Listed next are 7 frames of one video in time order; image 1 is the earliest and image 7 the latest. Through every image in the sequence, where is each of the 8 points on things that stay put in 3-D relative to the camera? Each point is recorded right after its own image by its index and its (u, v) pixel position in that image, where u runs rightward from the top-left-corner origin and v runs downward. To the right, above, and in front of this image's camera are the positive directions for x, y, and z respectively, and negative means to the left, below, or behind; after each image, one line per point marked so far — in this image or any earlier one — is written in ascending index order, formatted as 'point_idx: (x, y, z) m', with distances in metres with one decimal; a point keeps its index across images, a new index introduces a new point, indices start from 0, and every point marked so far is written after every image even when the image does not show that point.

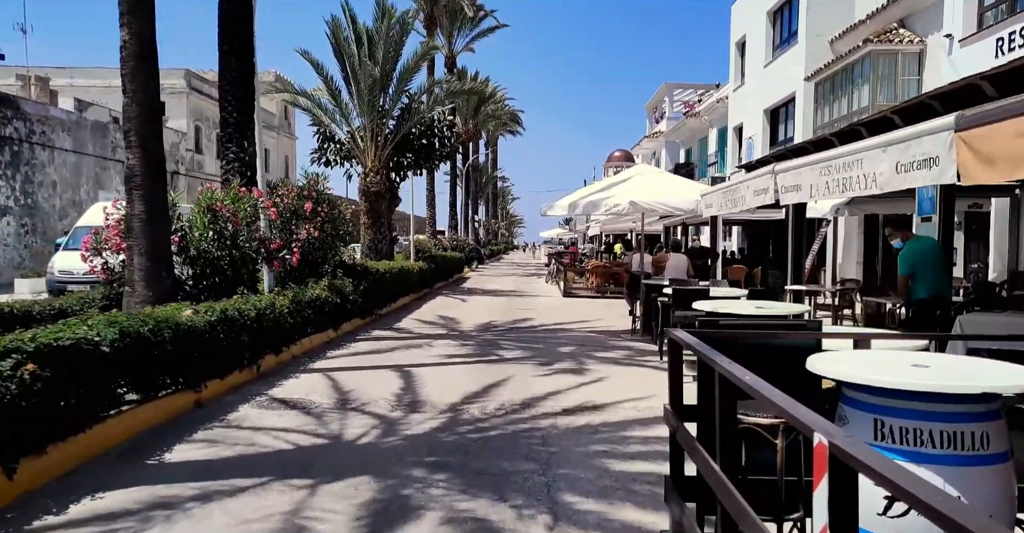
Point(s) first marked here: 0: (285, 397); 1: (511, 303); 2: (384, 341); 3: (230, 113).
0: (-2.3, -1.3, +7.4) m
1: (0.0, -1.0, +18.7) m
2: (-2.0, -1.2, +11.5) m
3: (-4.2, +2.3, +10.7) m
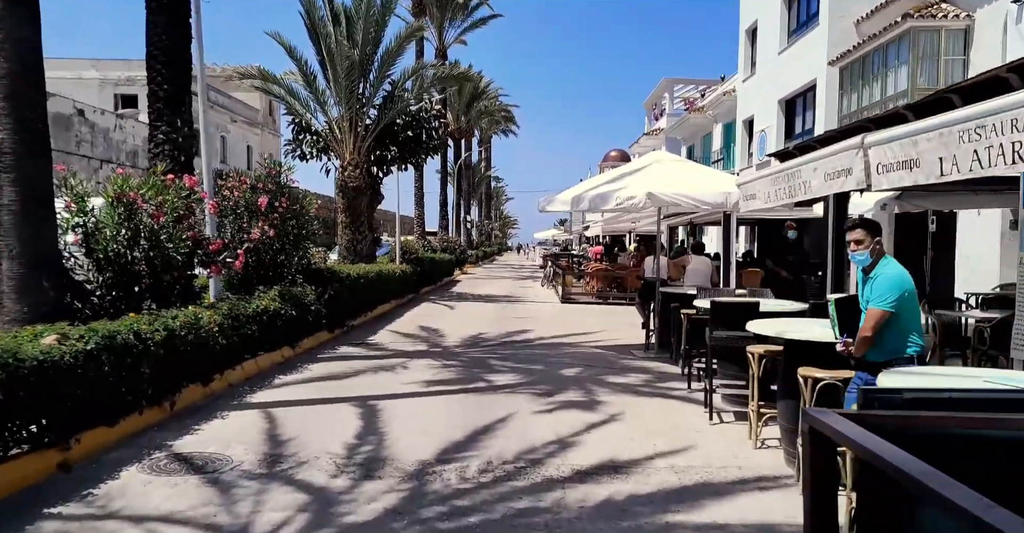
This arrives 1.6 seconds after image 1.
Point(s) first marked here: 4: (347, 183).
0: (-2.4, -1.4, +5.4) m
1: (-0.2, -1.0, +16.8) m
2: (-2.1, -1.3, +9.6) m
3: (-4.3, +2.2, +8.8) m
4: (-4.3, +2.2, +18.9) m
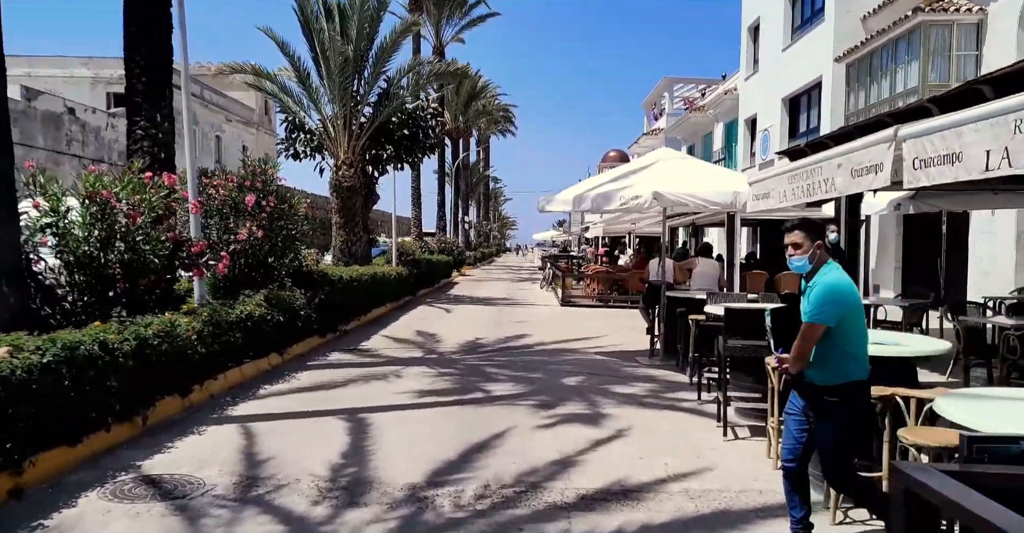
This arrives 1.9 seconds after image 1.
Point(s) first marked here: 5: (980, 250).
0: (-2.4, -1.4, +5.0) m
1: (-0.2, -1.1, +16.3) m
2: (-2.1, -1.3, +9.1) m
3: (-4.3, +2.2, +8.3) m
4: (-4.4, +2.1, +18.5) m
5: (+8.9, +0.3, +13.8) m
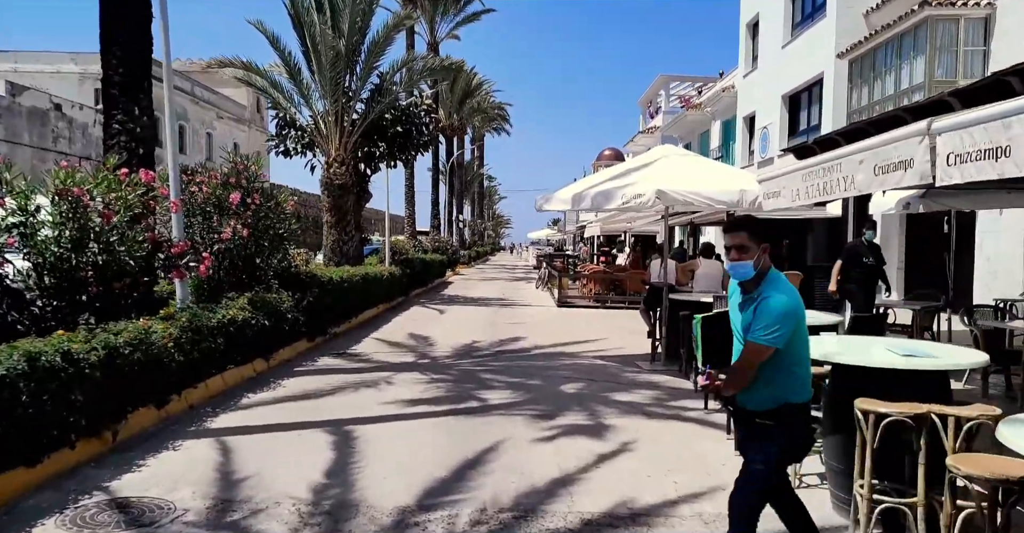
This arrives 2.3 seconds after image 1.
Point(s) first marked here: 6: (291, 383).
0: (-2.4, -1.5, +4.6) m
1: (-0.3, -1.1, +15.9) m
2: (-2.2, -1.3, +8.7) m
3: (-4.3, +2.2, +7.9) m
4: (-4.5, +2.2, +18.0) m
5: (+8.9, +0.3, +13.5) m
6: (-2.5, -1.3, +8.1) m
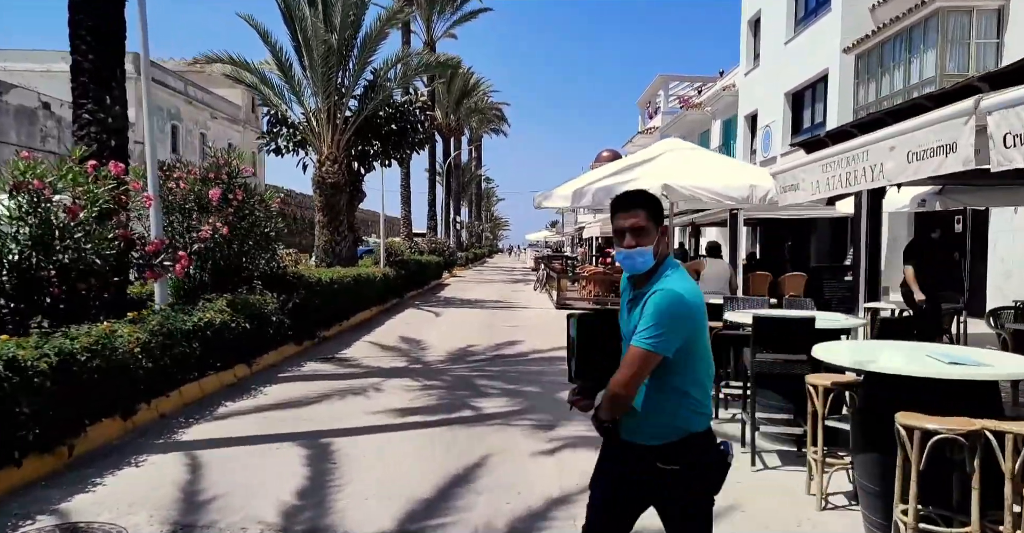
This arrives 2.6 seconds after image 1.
0: (-2.4, -1.4, +4.1) m
1: (-0.4, -1.1, +15.4) m
2: (-2.2, -1.3, +8.2) m
3: (-4.4, +2.2, +7.4) m
4: (-4.5, +2.1, +17.5) m
5: (+8.8, +0.3, +13.1) m
6: (-2.5, -1.3, +7.7) m
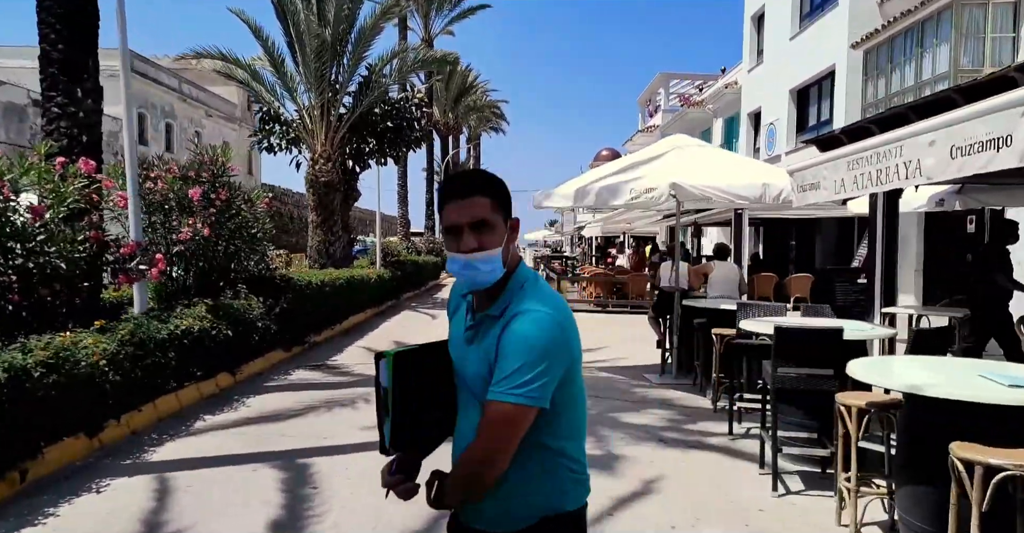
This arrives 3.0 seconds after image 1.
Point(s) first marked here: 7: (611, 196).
0: (-2.4, -1.5, +3.6) m
1: (-0.4, -1.1, +15.0) m
2: (-2.2, -1.3, +7.7) m
3: (-4.4, +2.1, +6.9) m
4: (-4.6, +2.1, +17.1) m
5: (+8.8, +0.3, +12.6) m
6: (-2.5, -1.3, +7.2) m
7: (+1.1, +0.8, +7.9) m
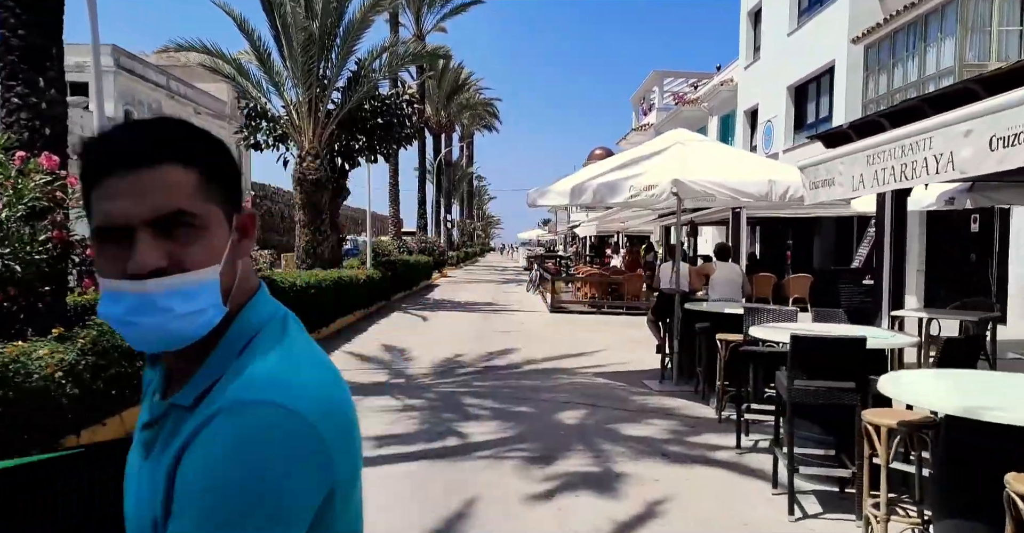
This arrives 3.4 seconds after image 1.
0: (-2.4, -1.5, +3.2) m
1: (-0.5, -1.1, +14.5) m
2: (-2.3, -1.4, +7.3) m
3: (-4.4, +2.1, +6.4) m
4: (-4.7, +2.1, +16.6) m
5: (+8.7, +0.2, +12.3) m
6: (-2.6, -1.4, +6.8) m
7: (+1.0, +0.8, +7.5) m
